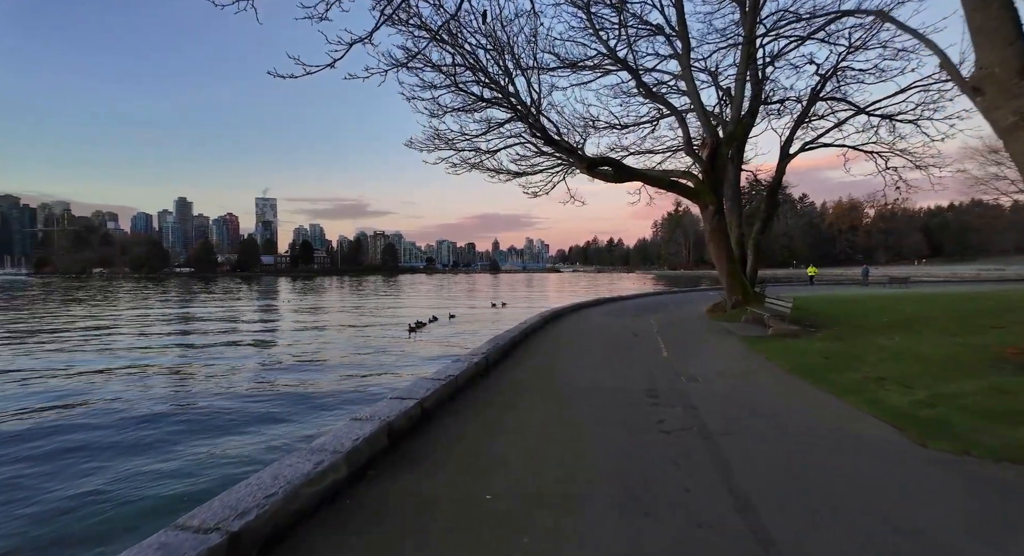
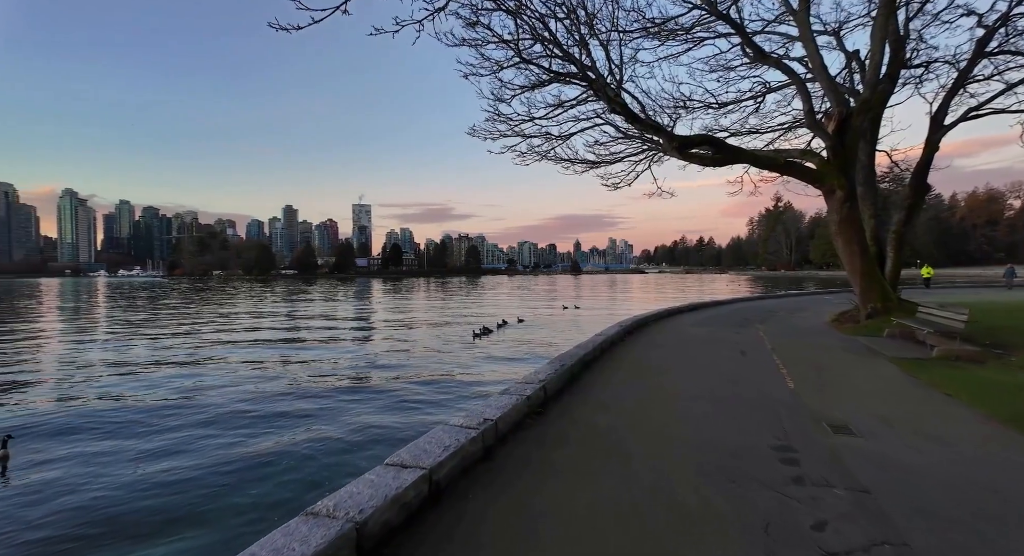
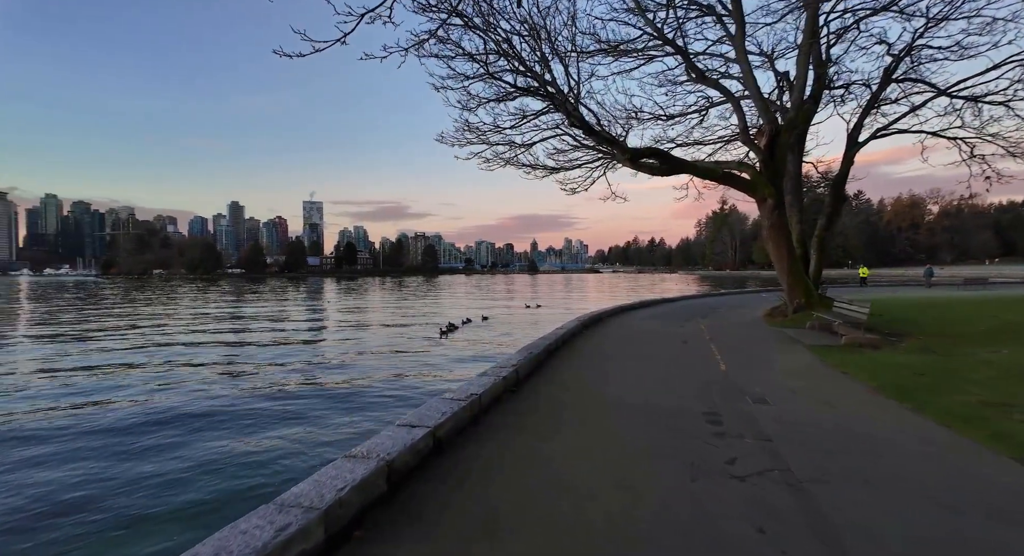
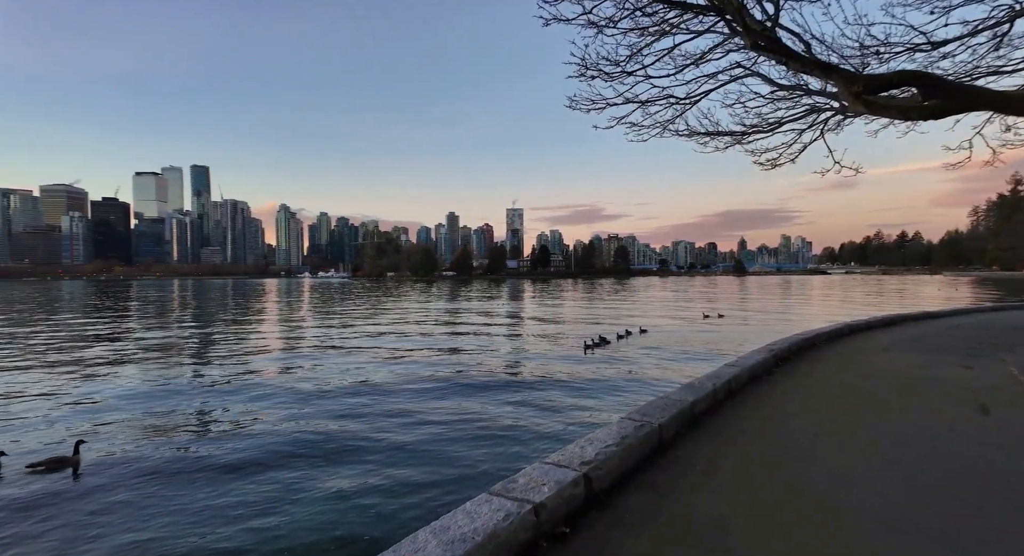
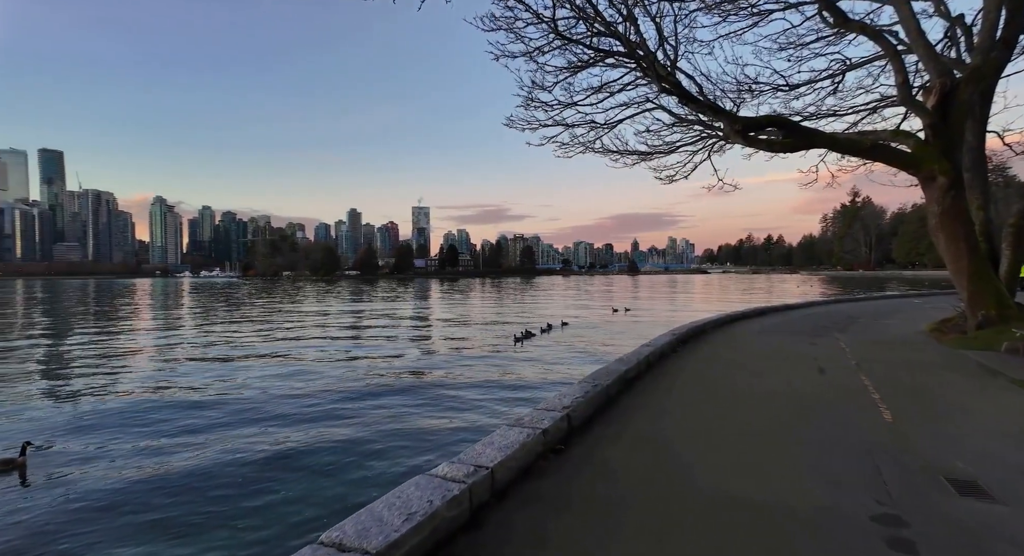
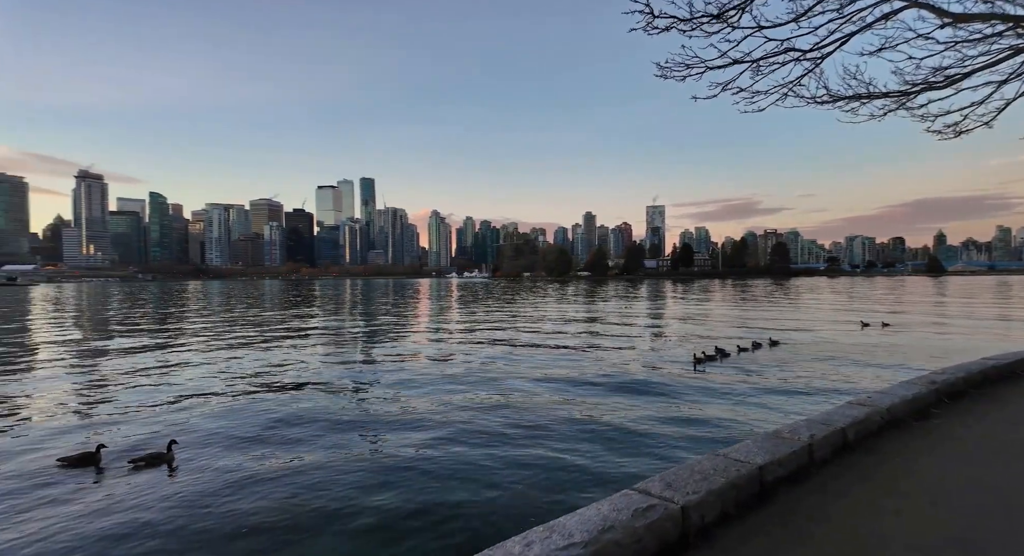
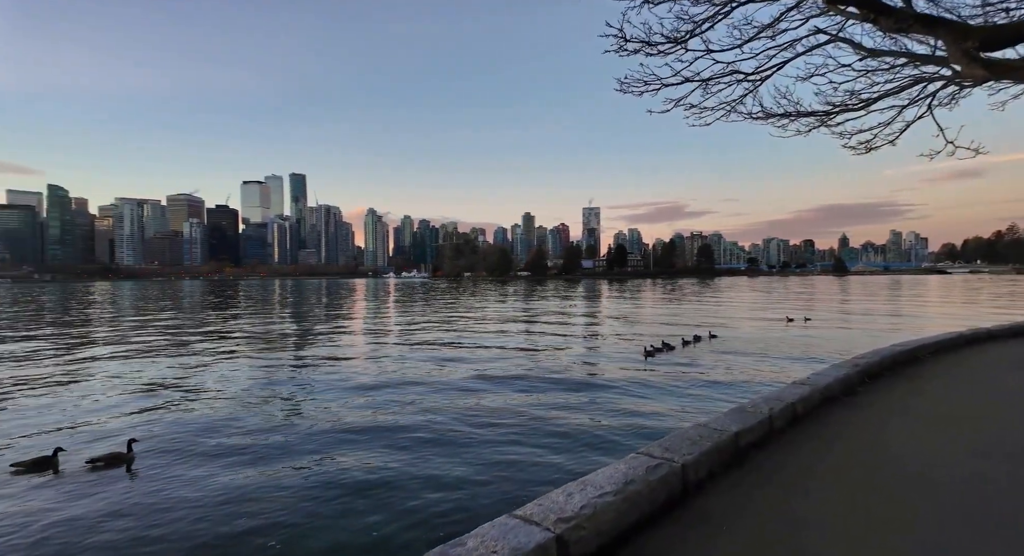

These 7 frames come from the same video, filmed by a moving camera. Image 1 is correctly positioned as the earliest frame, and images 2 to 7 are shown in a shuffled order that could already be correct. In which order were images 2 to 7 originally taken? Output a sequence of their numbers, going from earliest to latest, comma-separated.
3, 2, 5, 4, 7, 6
